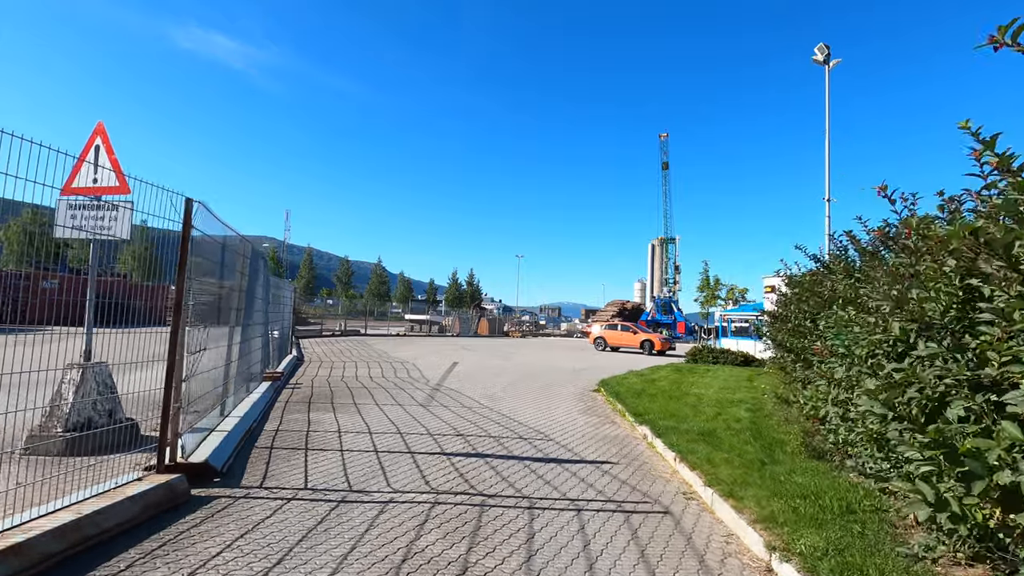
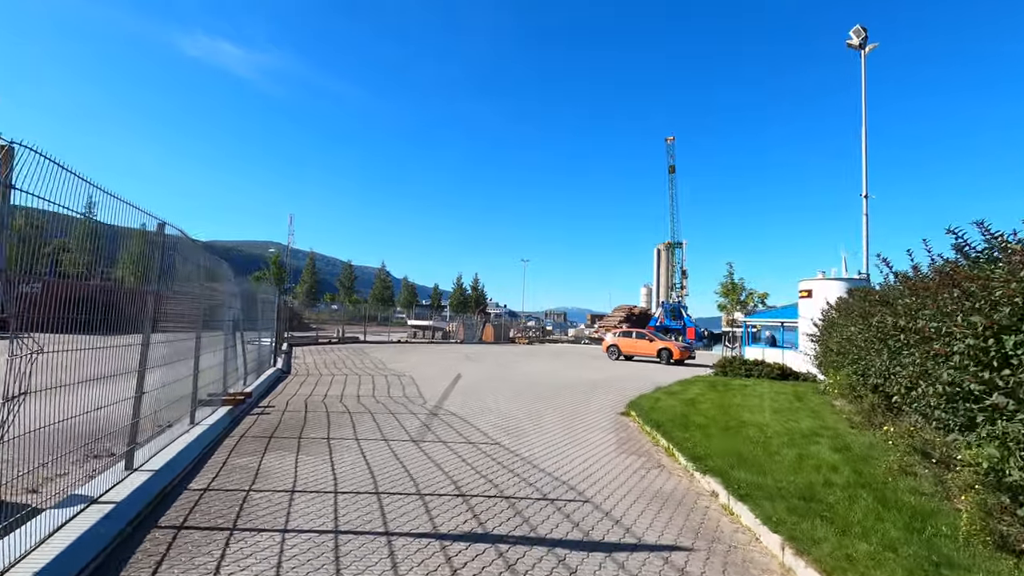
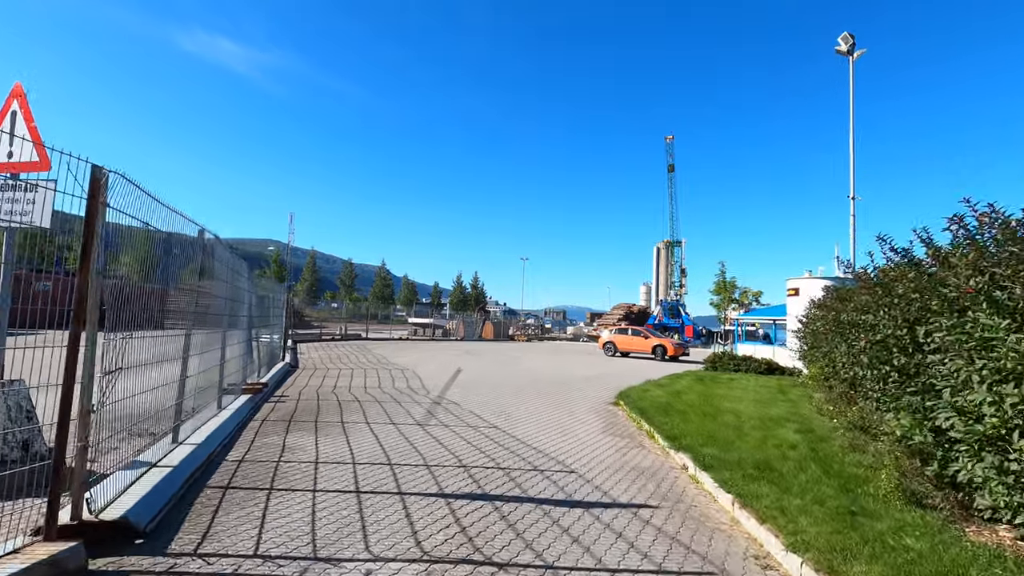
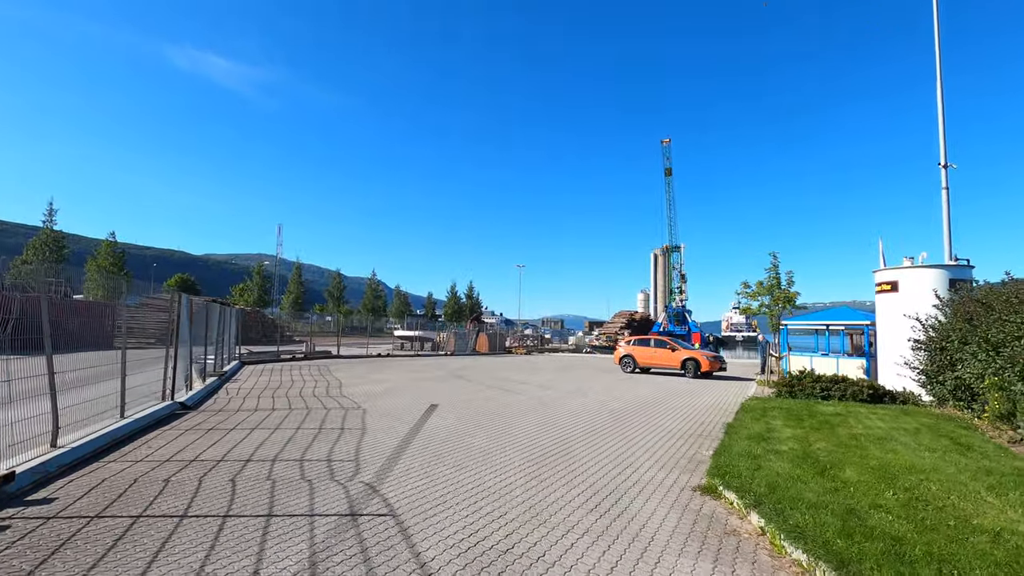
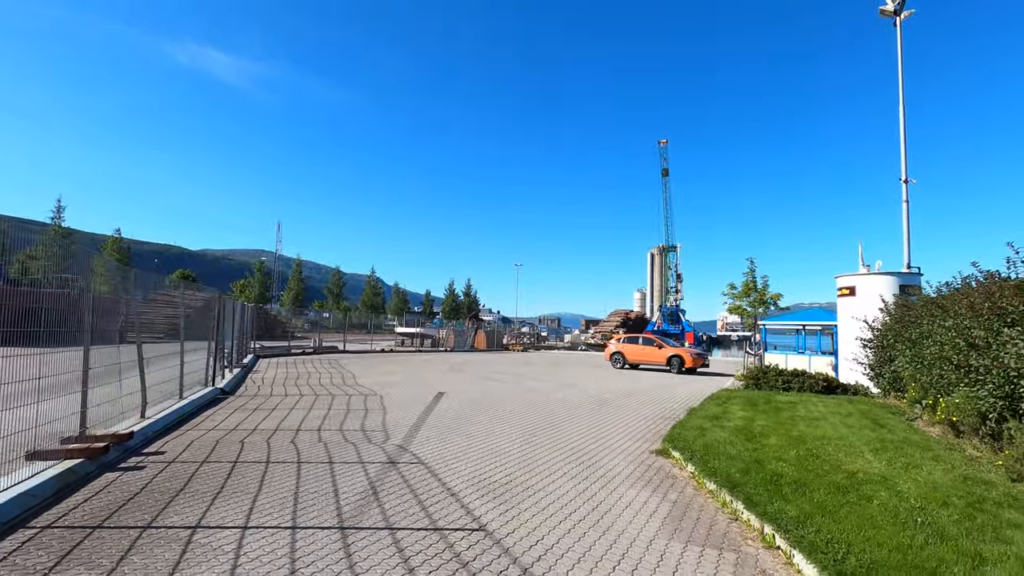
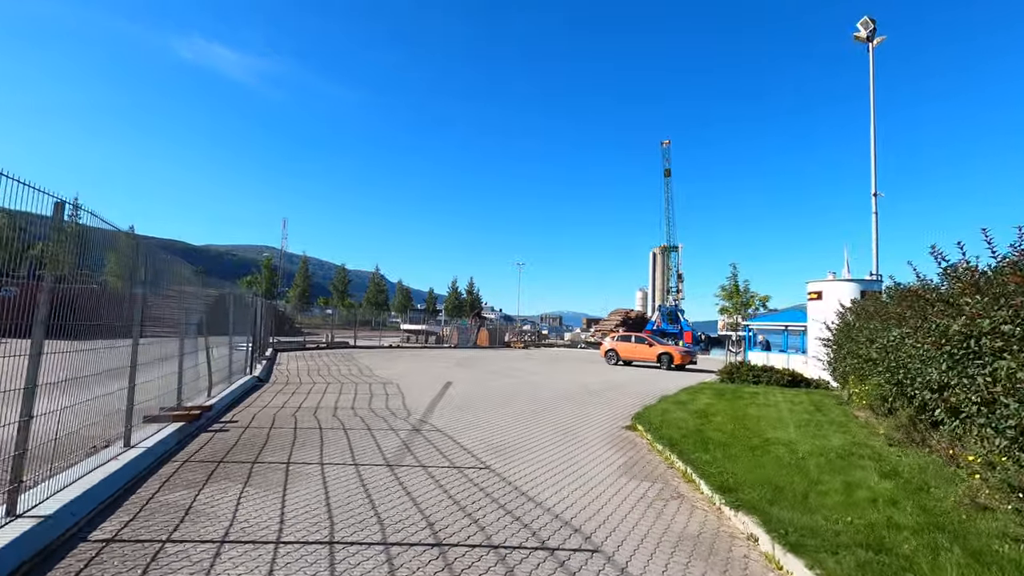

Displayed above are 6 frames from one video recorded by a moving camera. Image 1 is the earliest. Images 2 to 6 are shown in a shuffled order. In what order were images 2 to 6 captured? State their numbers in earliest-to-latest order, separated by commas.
3, 2, 6, 5, 4
